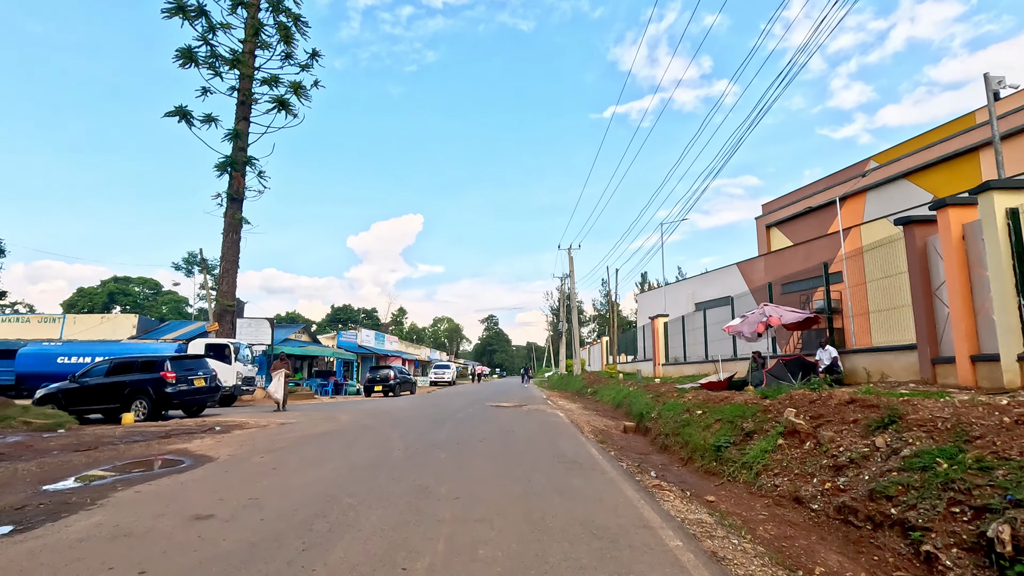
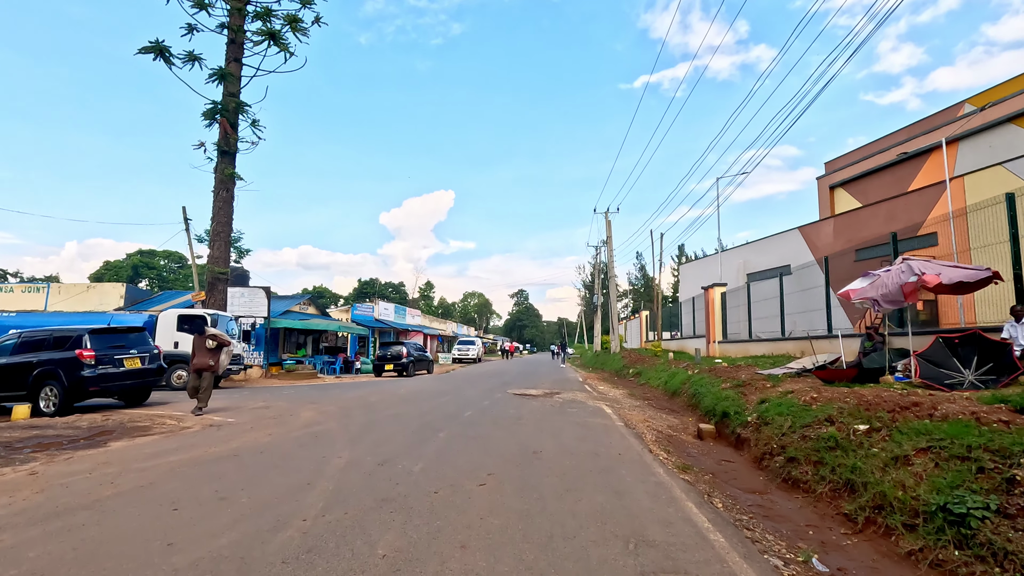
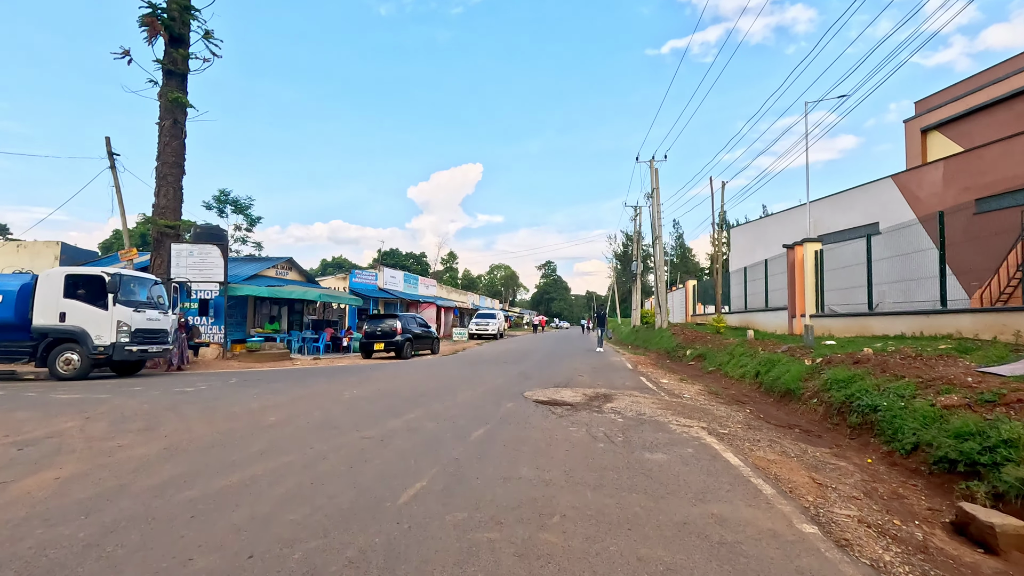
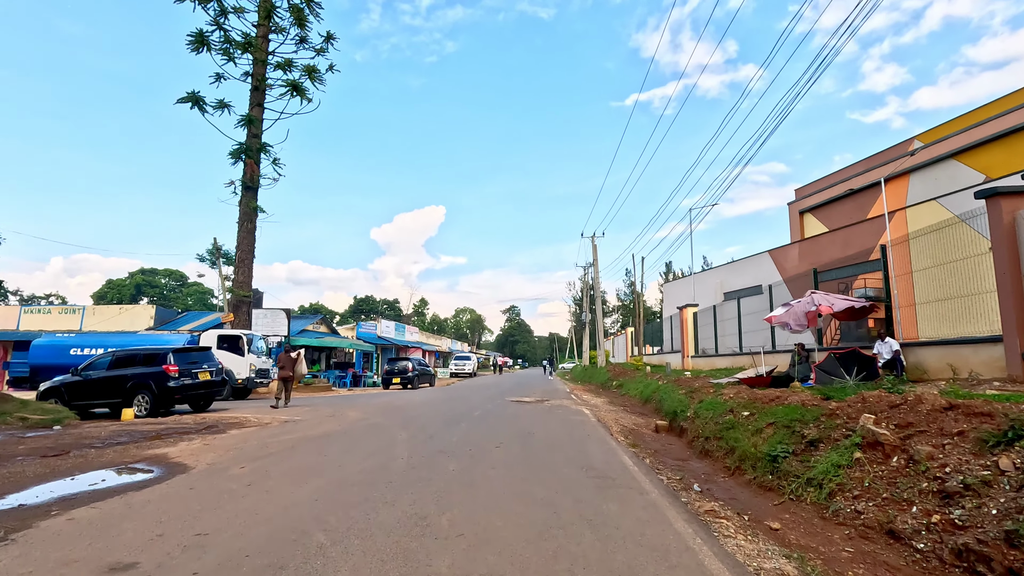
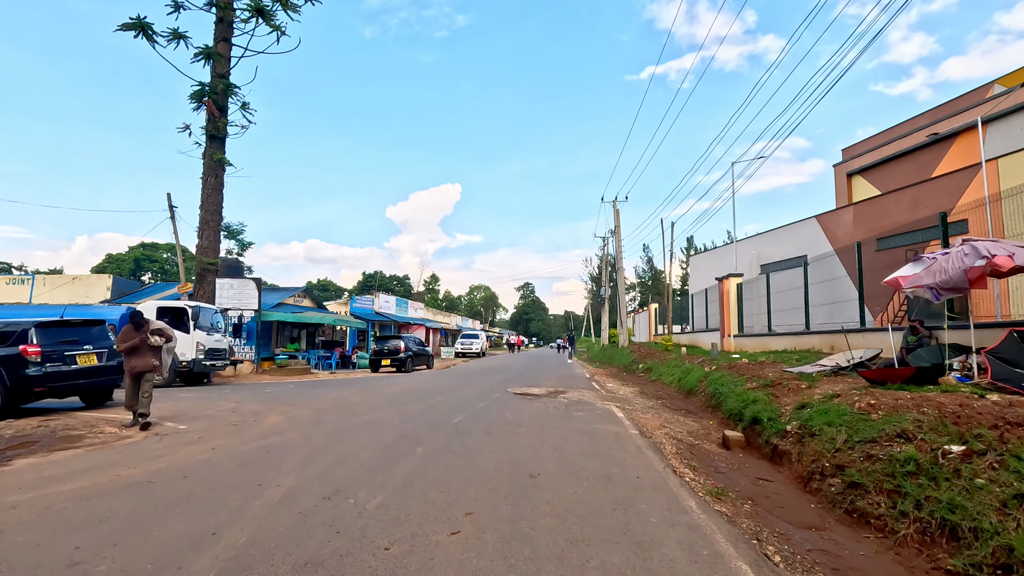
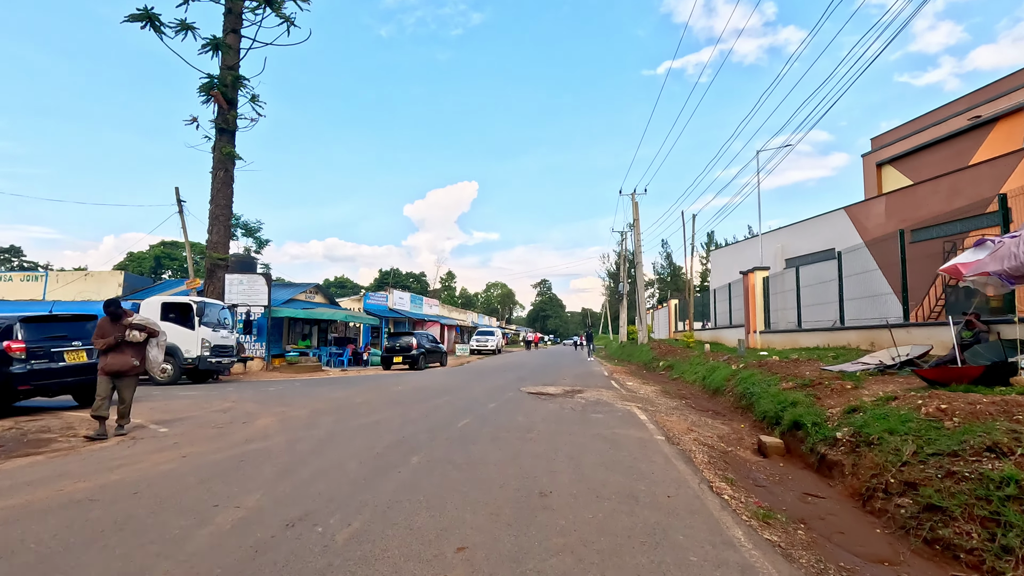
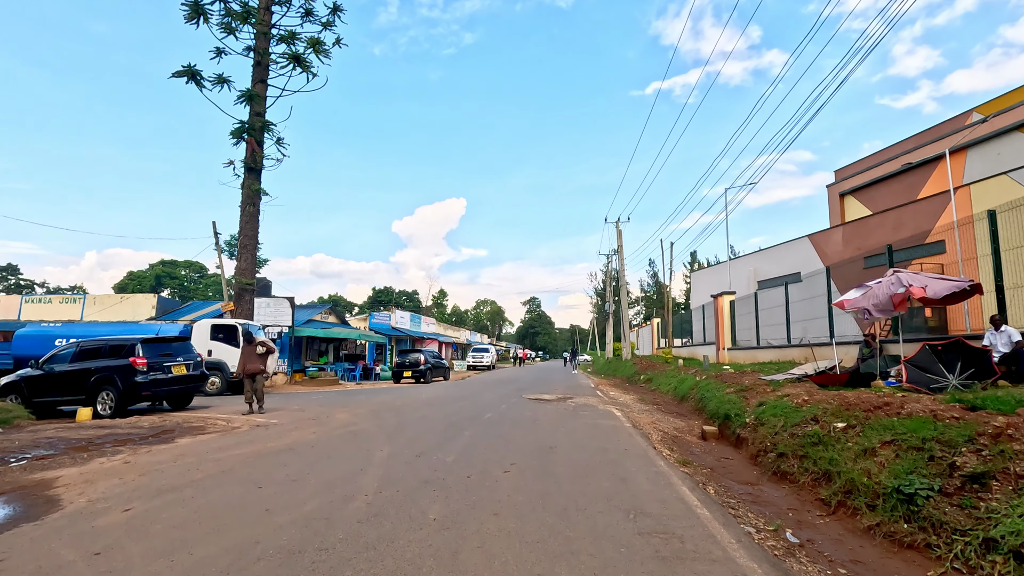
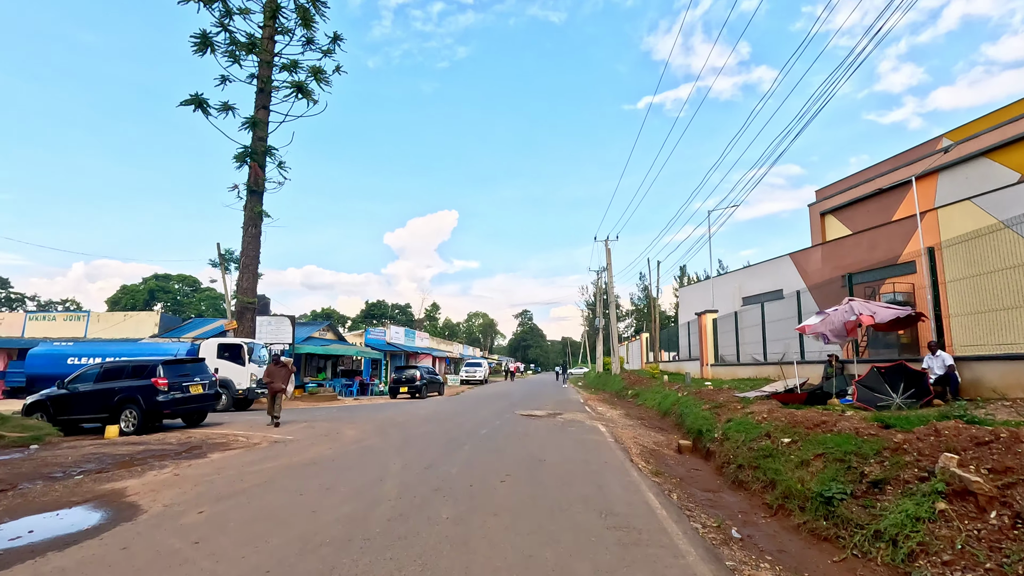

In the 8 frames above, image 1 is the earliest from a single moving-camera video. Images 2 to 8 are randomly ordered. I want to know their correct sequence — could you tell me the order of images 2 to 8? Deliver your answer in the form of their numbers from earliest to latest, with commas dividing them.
4, 8, 7, 2, 5, 6, 3
